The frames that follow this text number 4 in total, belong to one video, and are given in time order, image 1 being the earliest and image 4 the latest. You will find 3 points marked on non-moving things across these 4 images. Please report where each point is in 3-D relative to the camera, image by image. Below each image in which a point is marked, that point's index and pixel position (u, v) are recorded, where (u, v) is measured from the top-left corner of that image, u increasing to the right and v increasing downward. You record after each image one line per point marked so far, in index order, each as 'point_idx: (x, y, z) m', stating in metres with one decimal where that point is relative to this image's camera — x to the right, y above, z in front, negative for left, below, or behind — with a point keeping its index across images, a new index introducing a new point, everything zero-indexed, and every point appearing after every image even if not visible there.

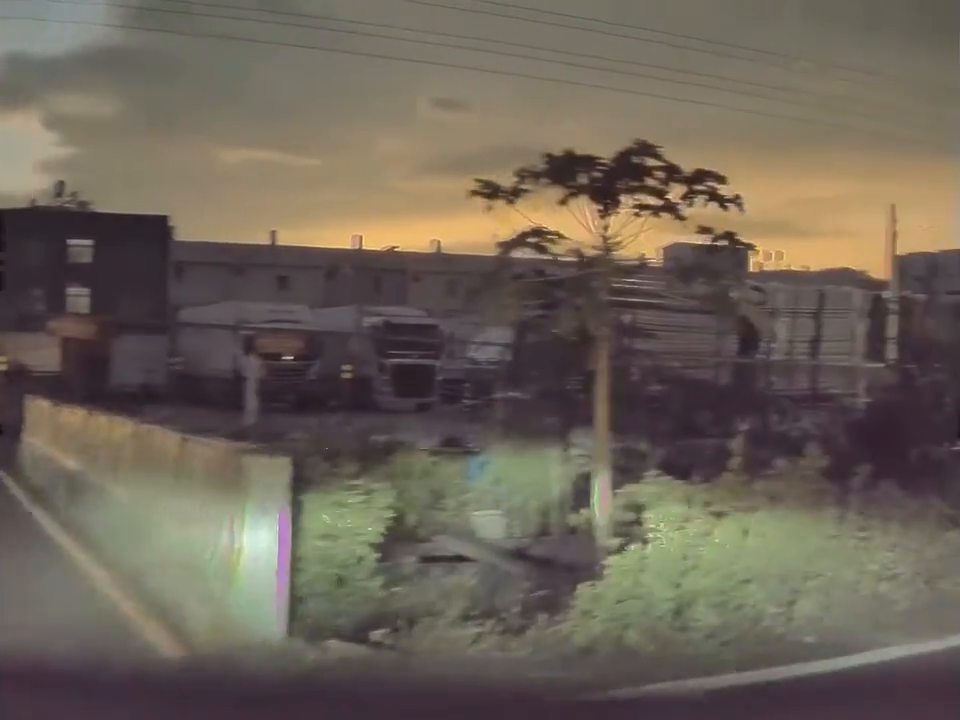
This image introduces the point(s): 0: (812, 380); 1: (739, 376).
0: (+2.1, -0.1, +6.9) m
1: (+1.6, -0.1, +6.8) m
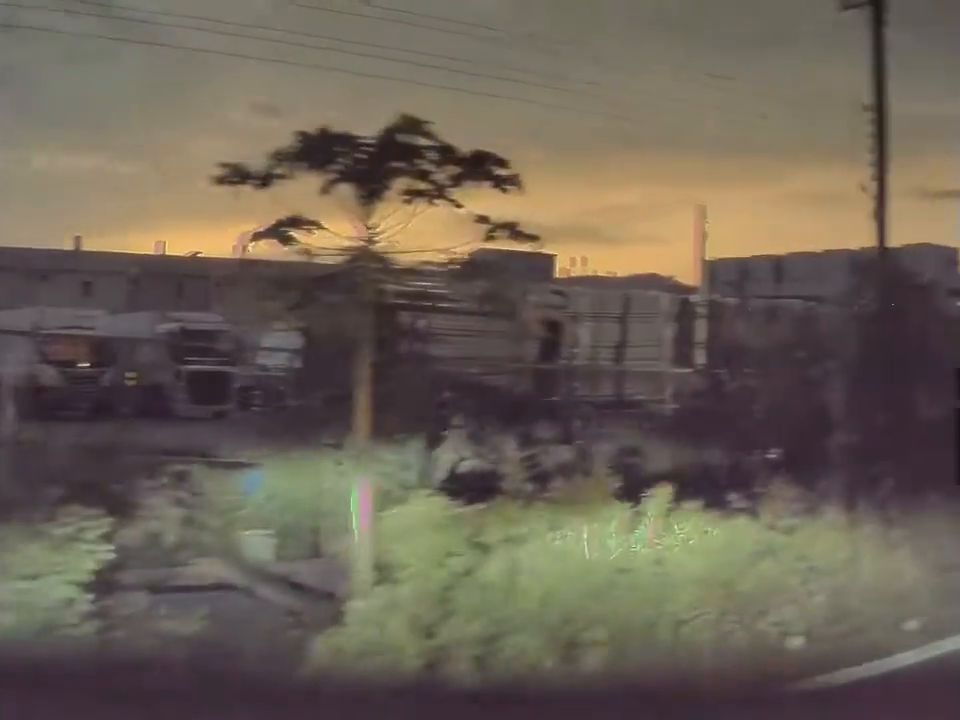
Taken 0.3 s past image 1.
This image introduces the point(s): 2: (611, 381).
0: (+0.8, -0.2, +6.4) m
1: (+0.4, -0.2, +6.3) m
2: (+0.8, -0.1, +6.4) m
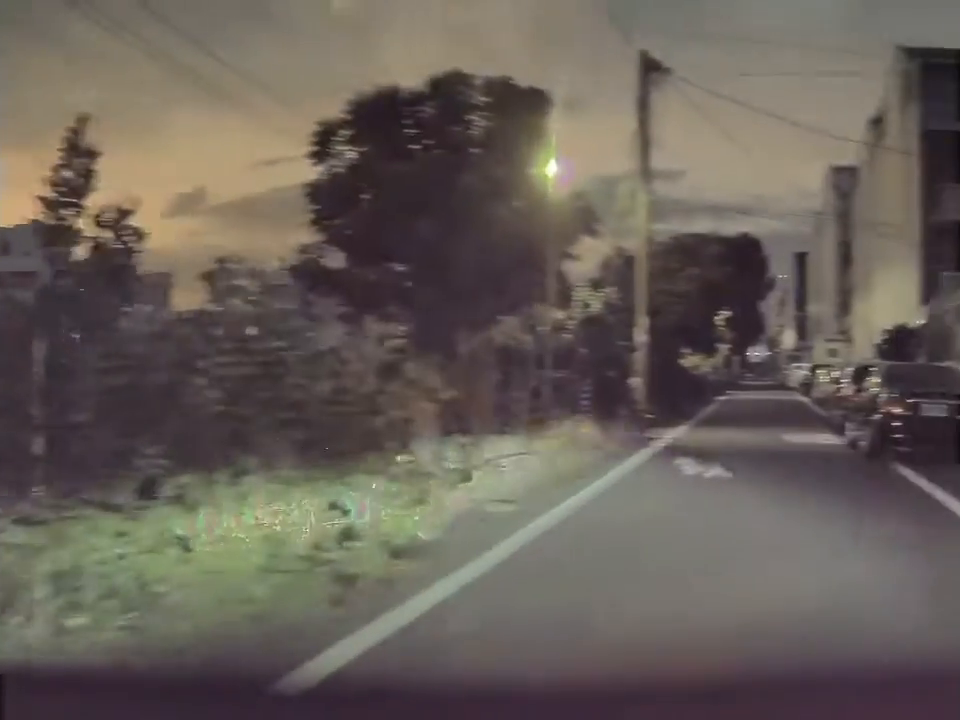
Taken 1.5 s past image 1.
0: (-3.6, -0.2, +3.6) m
1: (-3.8, -0.2, +3.2) m
2: (-3.6, -0.2, +3.6) m
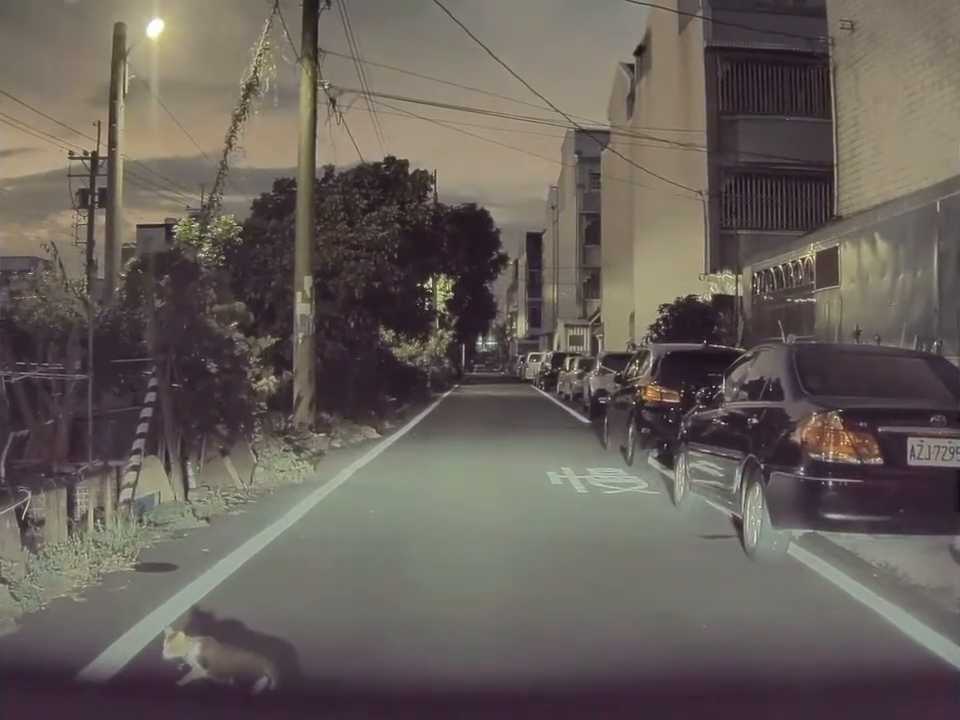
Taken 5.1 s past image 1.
0: (-4.4, -0.3, -1.4) m
1: (-4.5, -0.2, -1.9) m
2: (-4.4, -0.2, -1.5) m
